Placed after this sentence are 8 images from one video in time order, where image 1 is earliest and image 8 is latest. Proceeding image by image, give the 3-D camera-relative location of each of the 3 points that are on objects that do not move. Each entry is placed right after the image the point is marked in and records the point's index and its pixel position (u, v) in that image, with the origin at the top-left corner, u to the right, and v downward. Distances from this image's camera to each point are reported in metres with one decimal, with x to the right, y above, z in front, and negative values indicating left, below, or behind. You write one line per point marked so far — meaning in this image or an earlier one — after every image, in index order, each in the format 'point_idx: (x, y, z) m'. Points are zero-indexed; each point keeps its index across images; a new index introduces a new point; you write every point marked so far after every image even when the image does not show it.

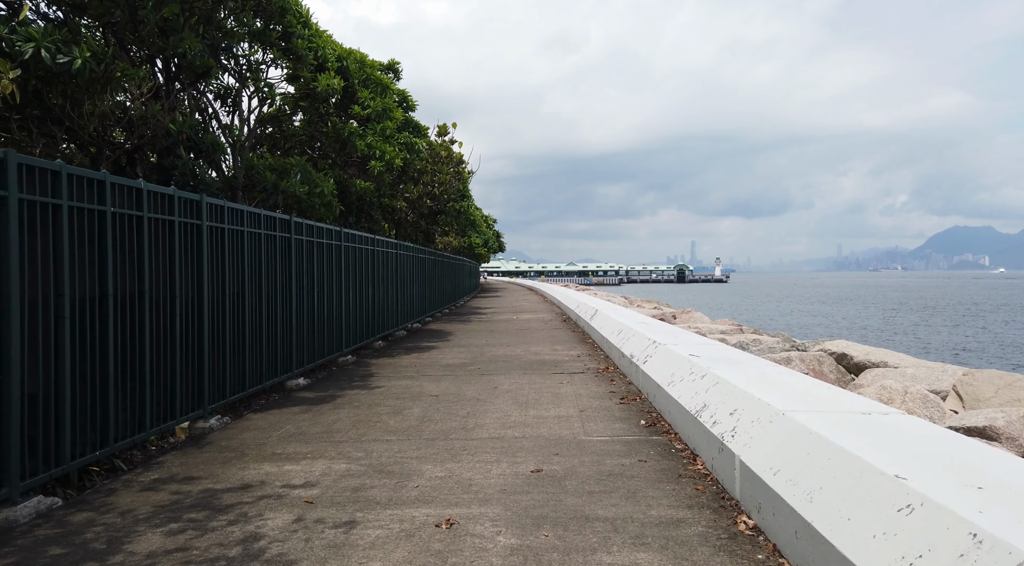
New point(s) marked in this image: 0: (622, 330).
0: (+2.0, -0.8, +12.9) m
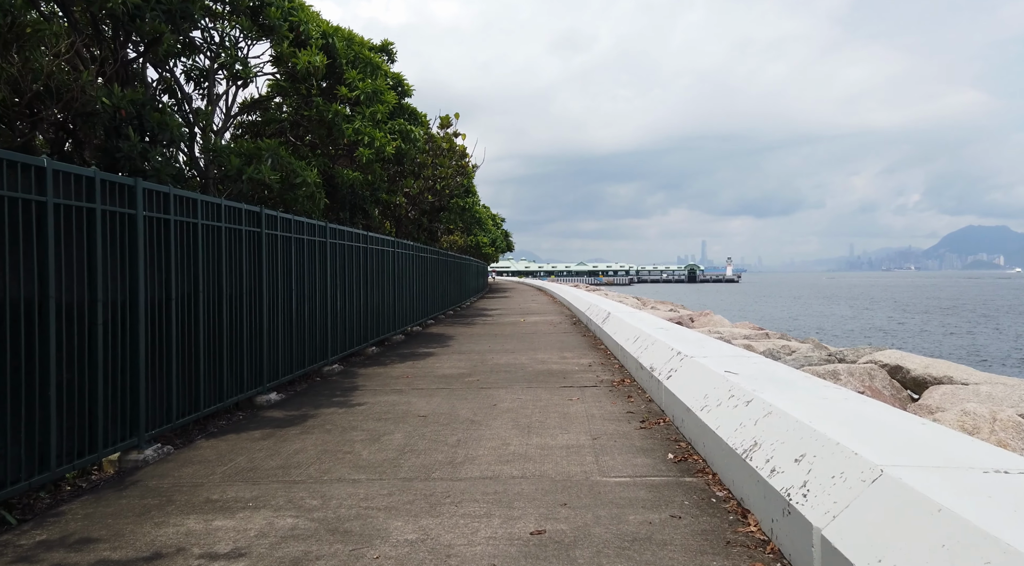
0: (+2.0, -0.9, +11.5) m
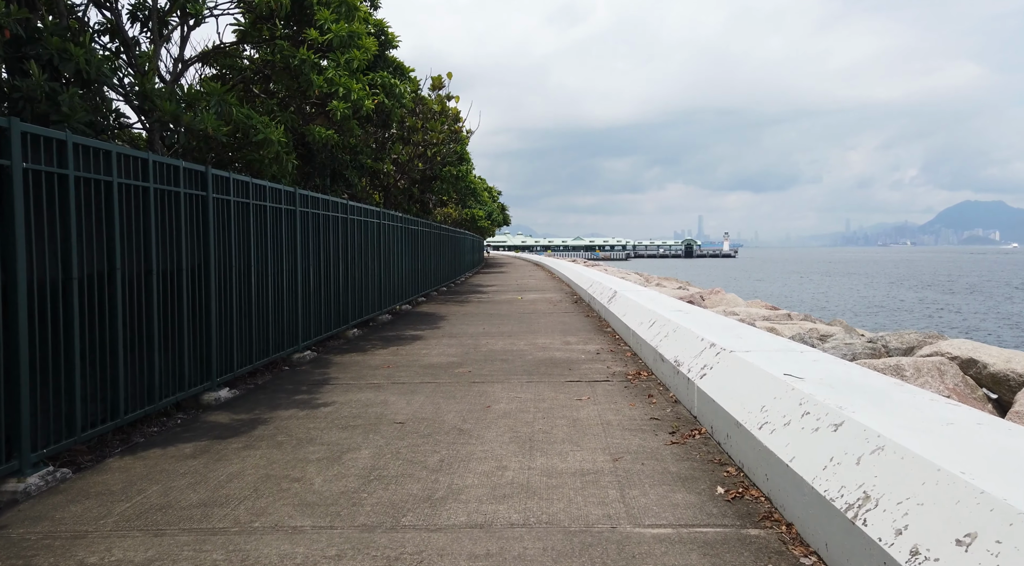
0: (+2.0, -0.5, +10.0) m
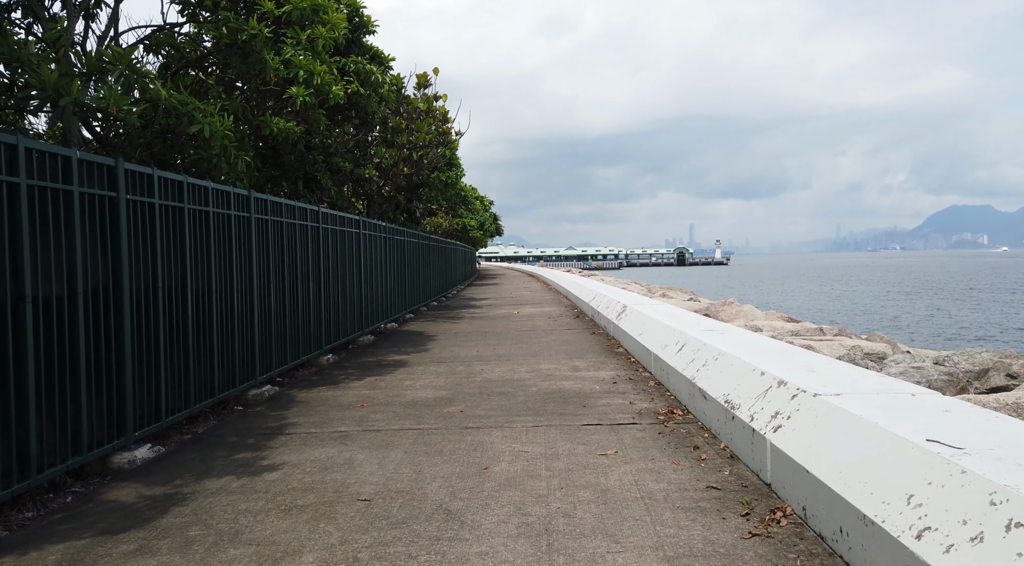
0: (+2.0, -0.7, +8.3) m
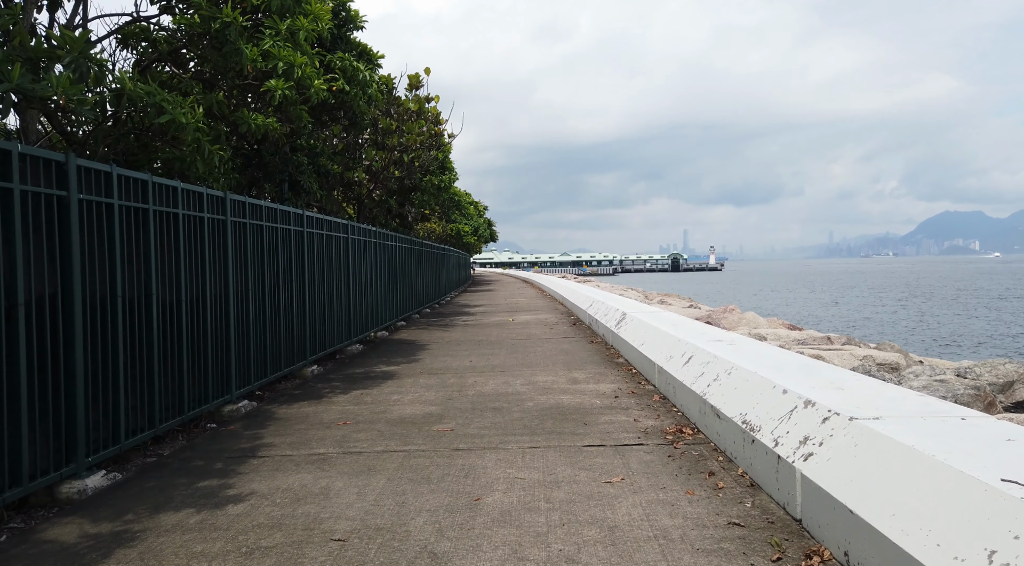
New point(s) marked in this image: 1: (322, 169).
0: (+1.9, -0.8, +7.7) m
1: (-3.6, +2.2, +13.6) m
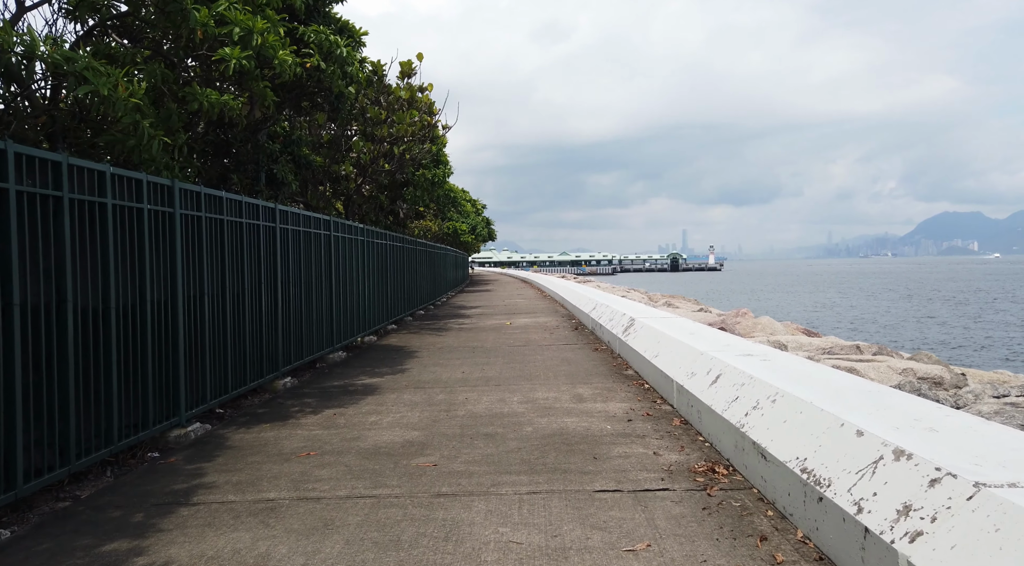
0: (+1.9, -0.8, +6.5) m
1: (-3.6, +2.1, +12.4) m
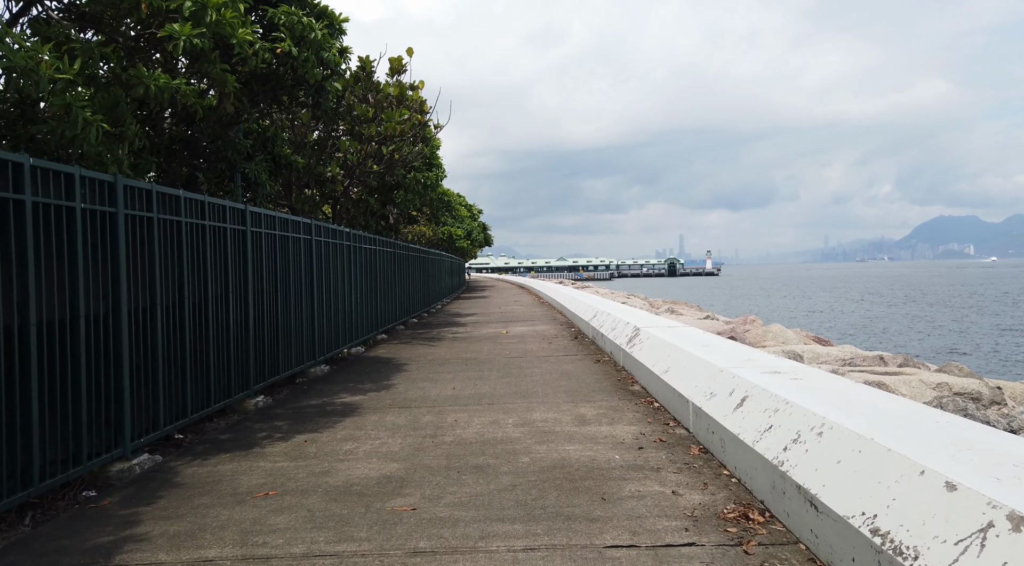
0: (+1.8, -0.9, +5.6) m
1: (-3.7, +2.0, +11.5) m
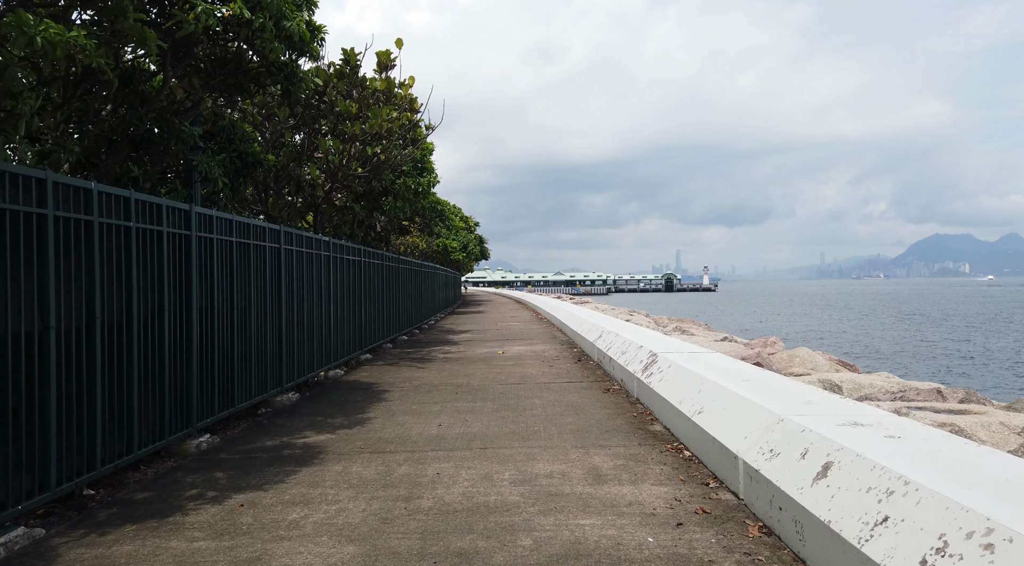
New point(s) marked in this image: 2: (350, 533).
0: (+1.8, -1.0, +4.1) m
1: (-3.7, +1.8, +10.0) m
2: (-1.1, -1.6, +4.7) m
